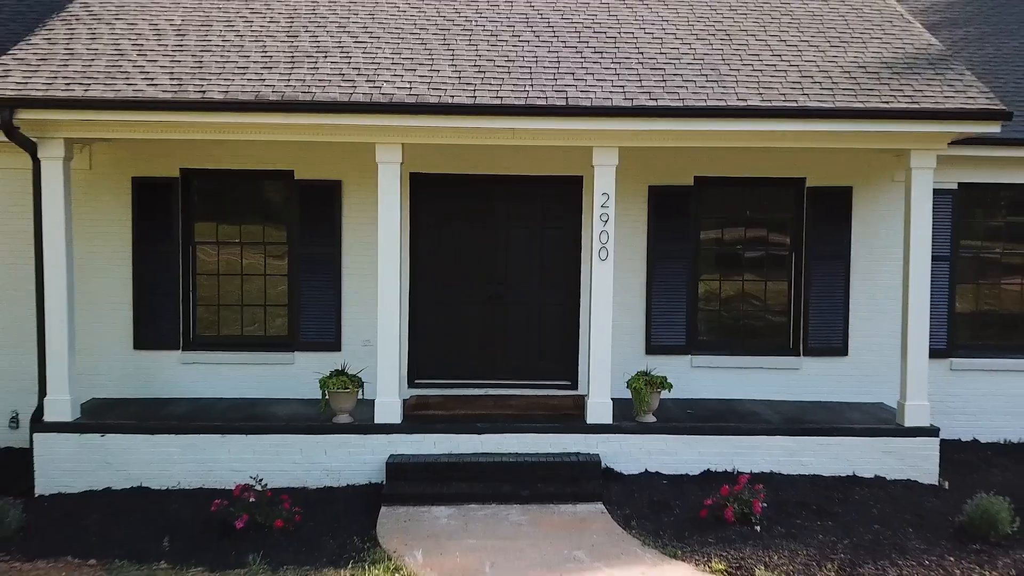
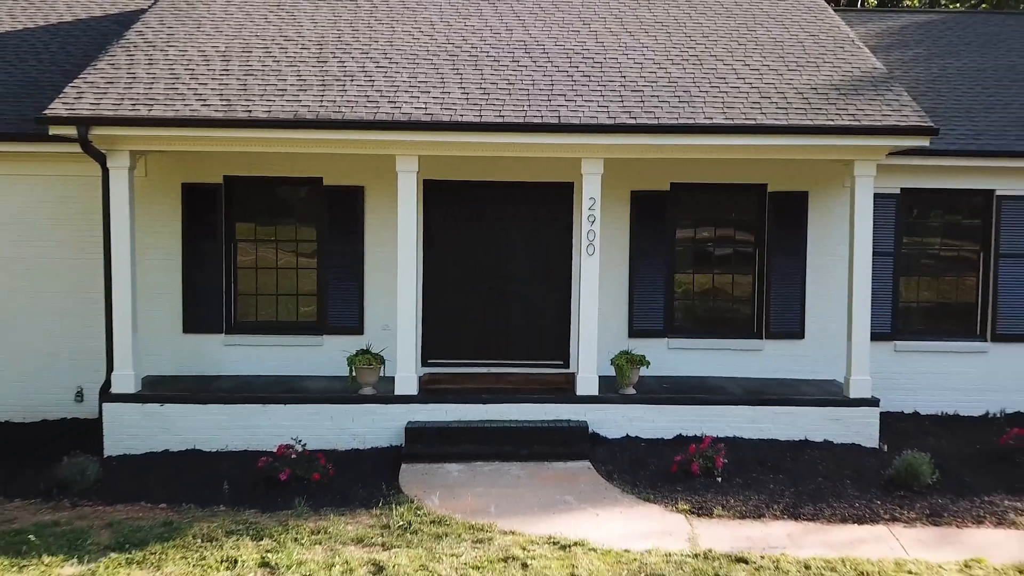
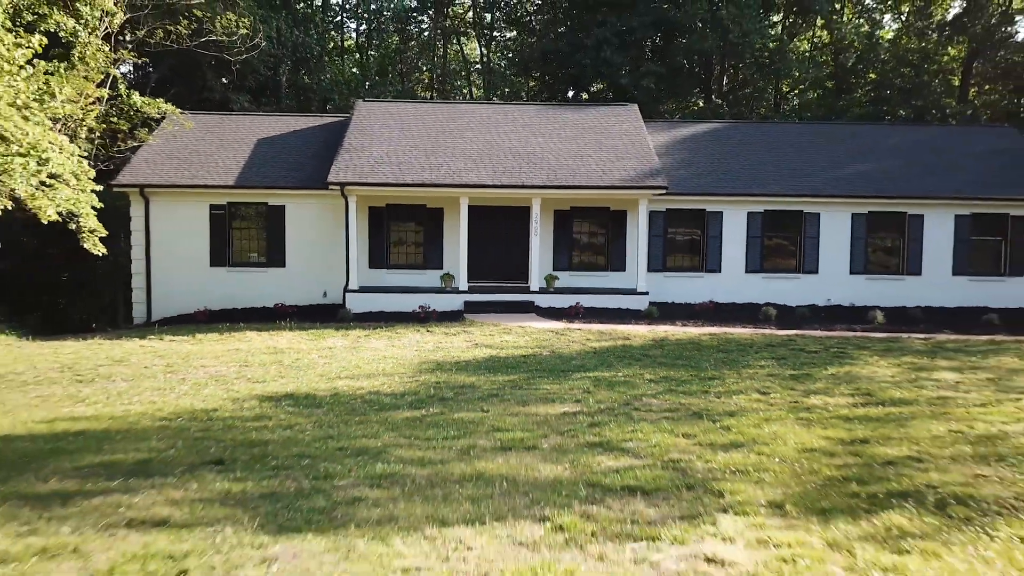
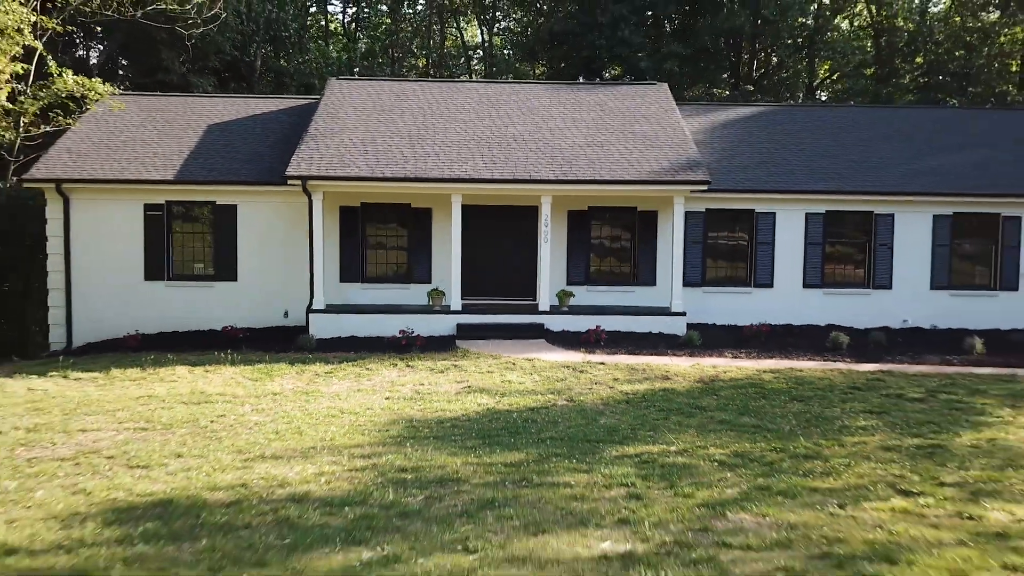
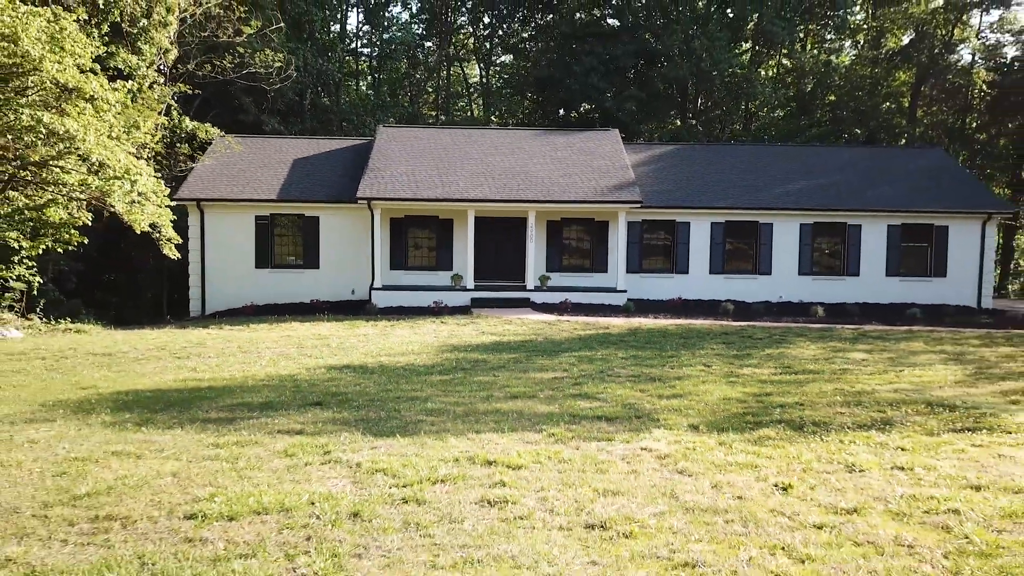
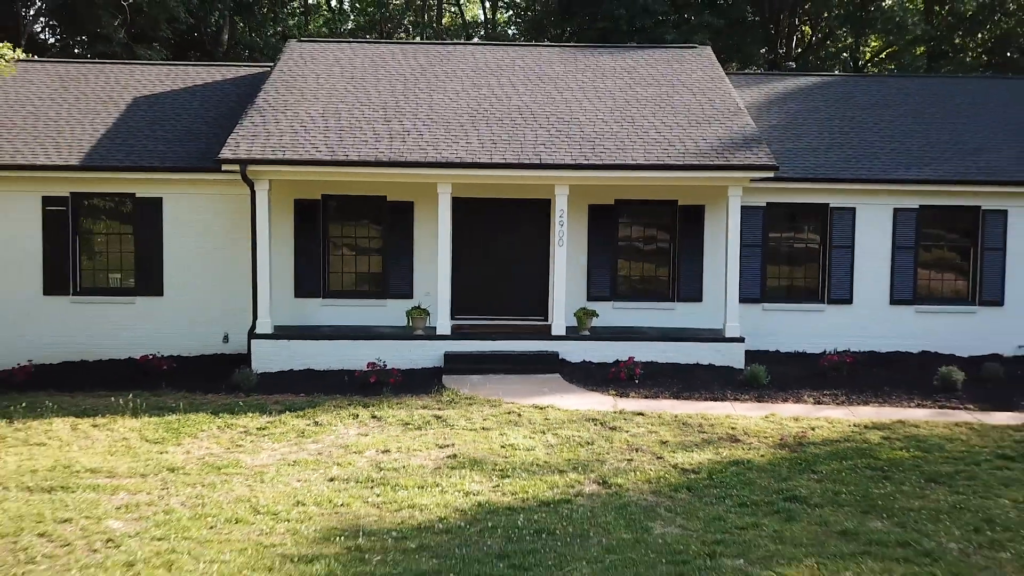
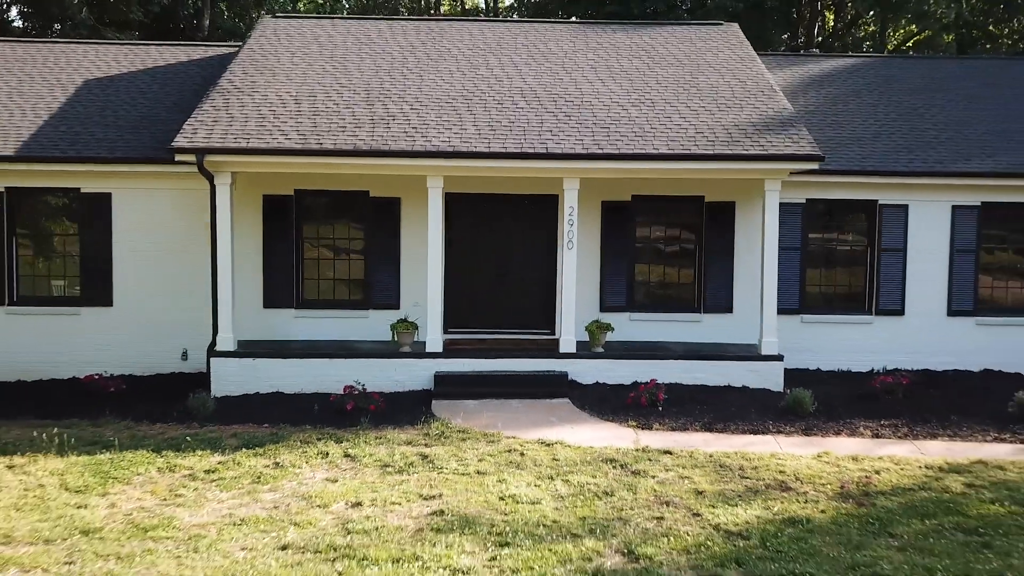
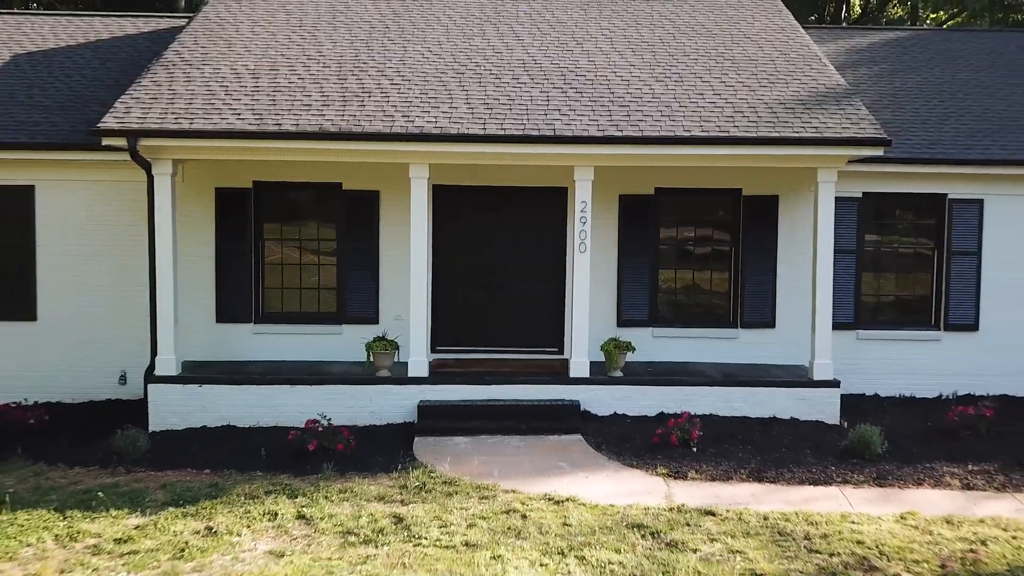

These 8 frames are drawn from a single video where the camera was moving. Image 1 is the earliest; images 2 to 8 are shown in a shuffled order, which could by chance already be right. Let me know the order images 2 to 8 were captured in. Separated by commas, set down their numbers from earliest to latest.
2, 8, 7, 6, 4, 3, 5
